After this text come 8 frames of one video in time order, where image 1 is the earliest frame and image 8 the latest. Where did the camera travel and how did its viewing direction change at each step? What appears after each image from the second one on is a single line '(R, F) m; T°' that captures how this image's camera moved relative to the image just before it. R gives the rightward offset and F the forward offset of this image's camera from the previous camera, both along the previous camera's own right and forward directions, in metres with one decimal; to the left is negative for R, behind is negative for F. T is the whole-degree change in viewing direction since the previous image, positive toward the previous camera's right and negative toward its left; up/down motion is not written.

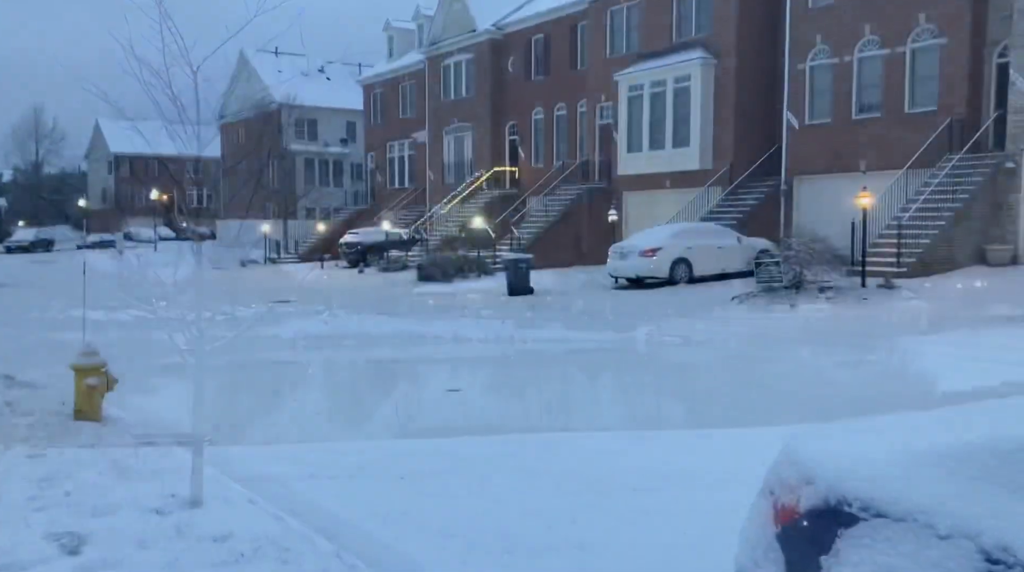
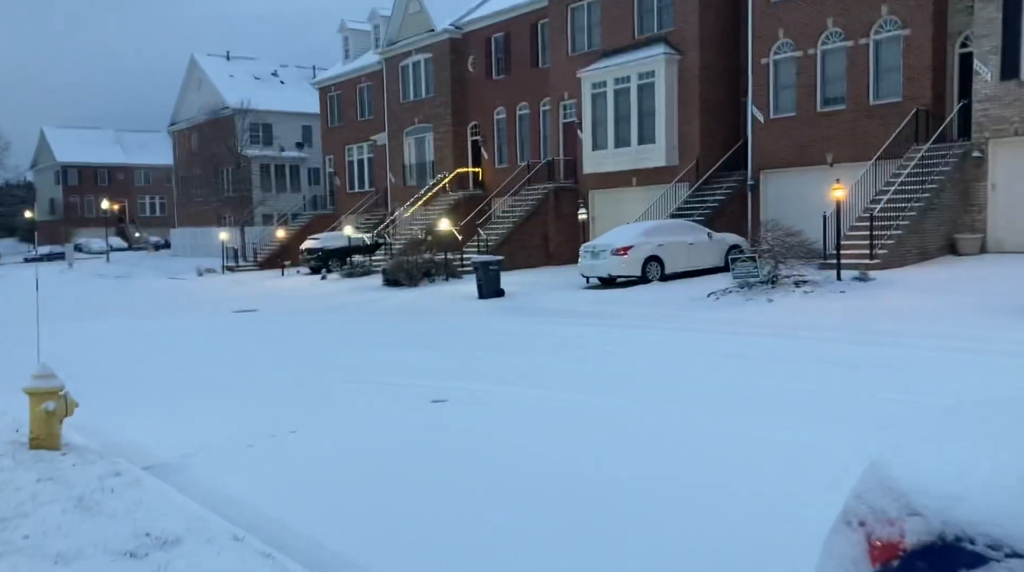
(-0.2, +0.3) m; +2°
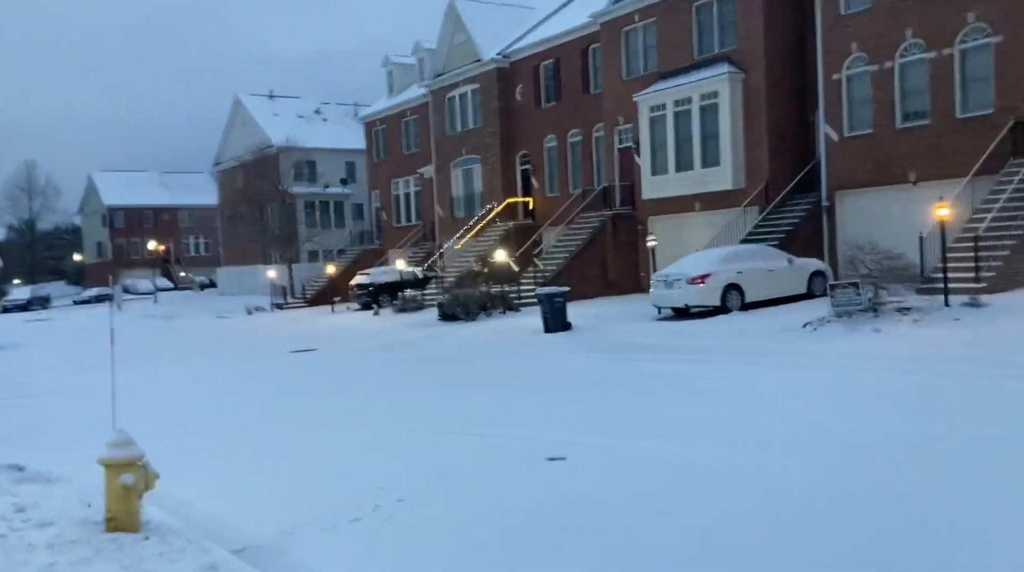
(-0.6, +0.9) m; -2°
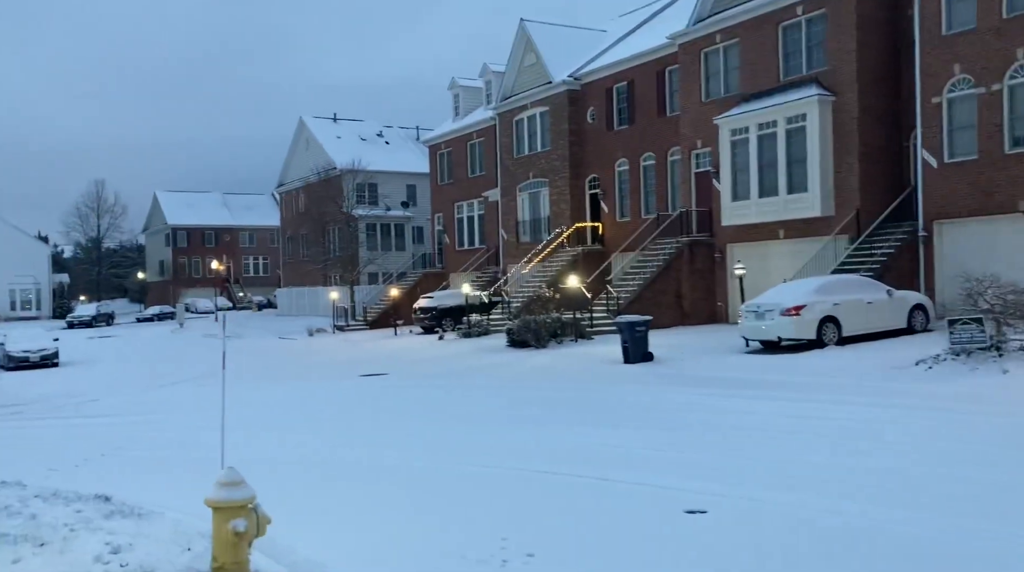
(-0.6, +0.7) m; -3°
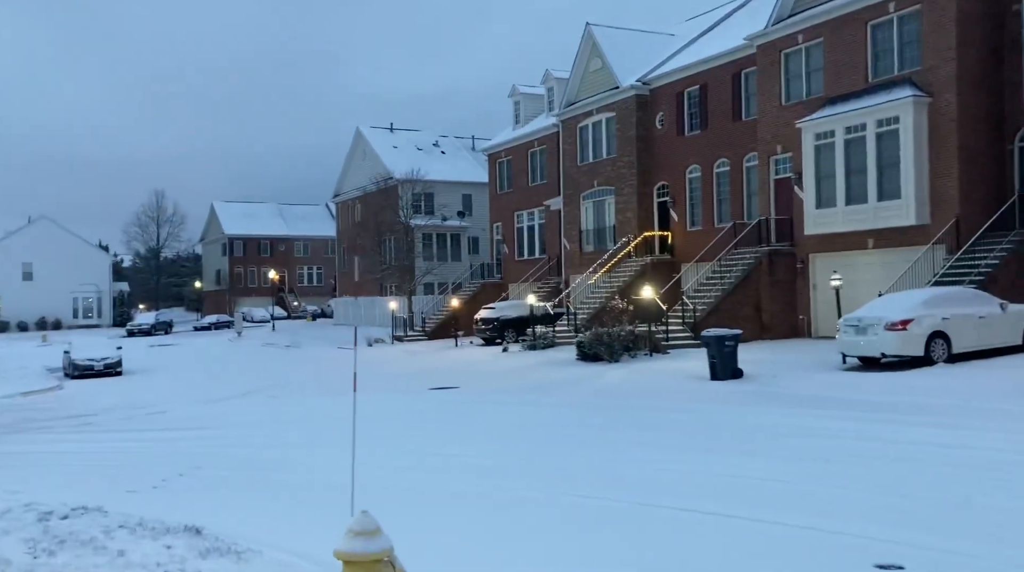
(-0.6, +0.9) m; -3°
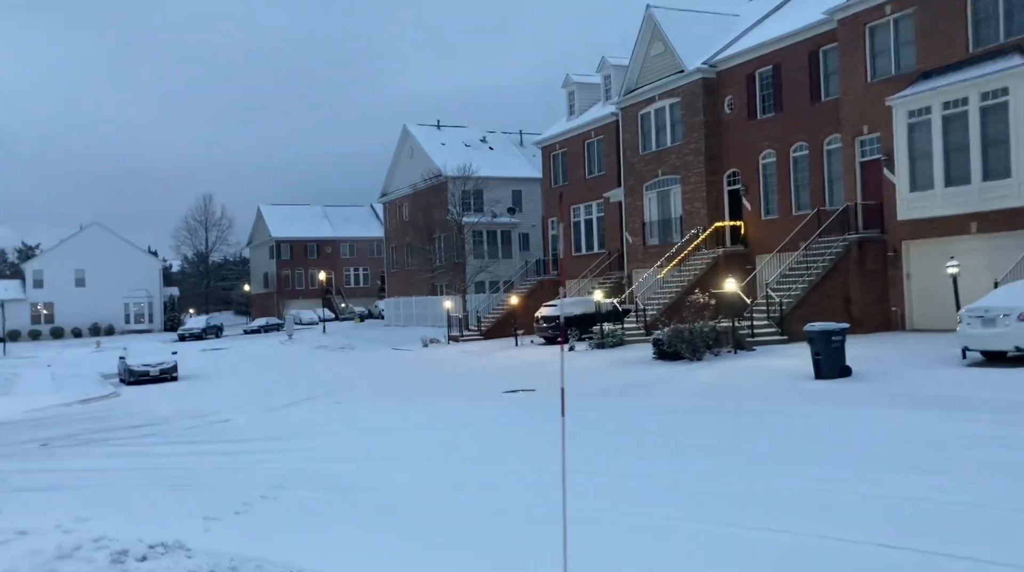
(-0.8, +1.3) m; -2°
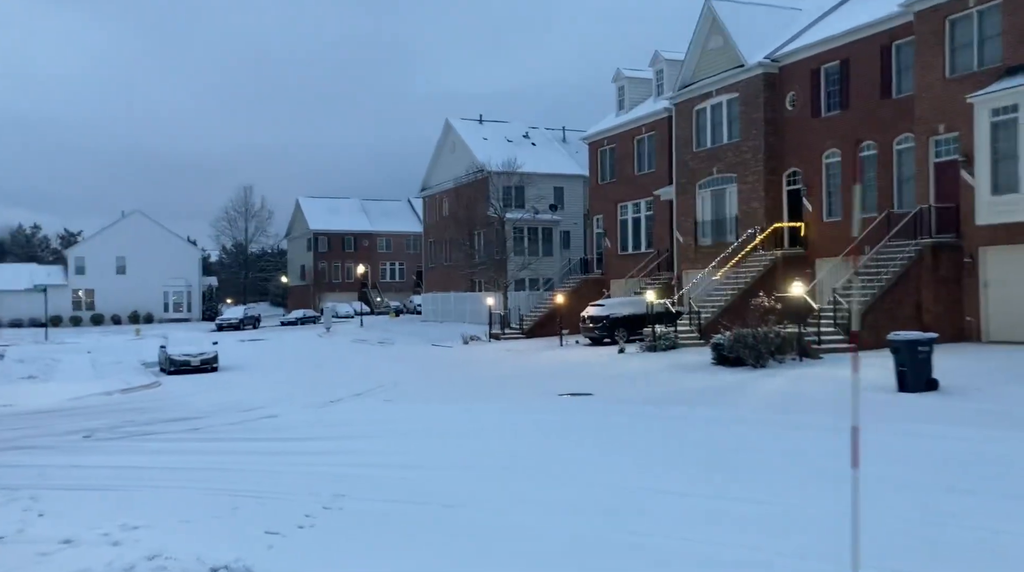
(-0.5, +0.9) m; -2°
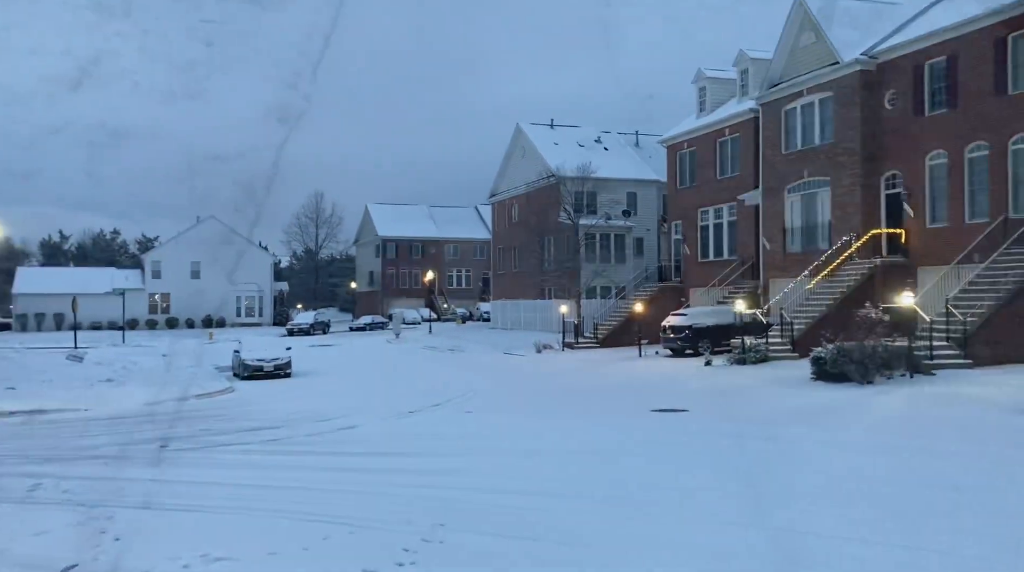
(-0.5, +1.1) m; -4°
